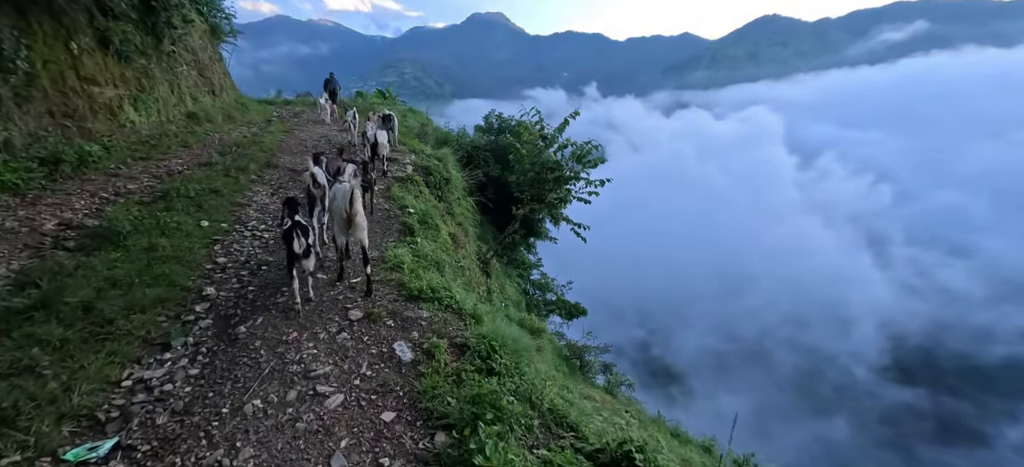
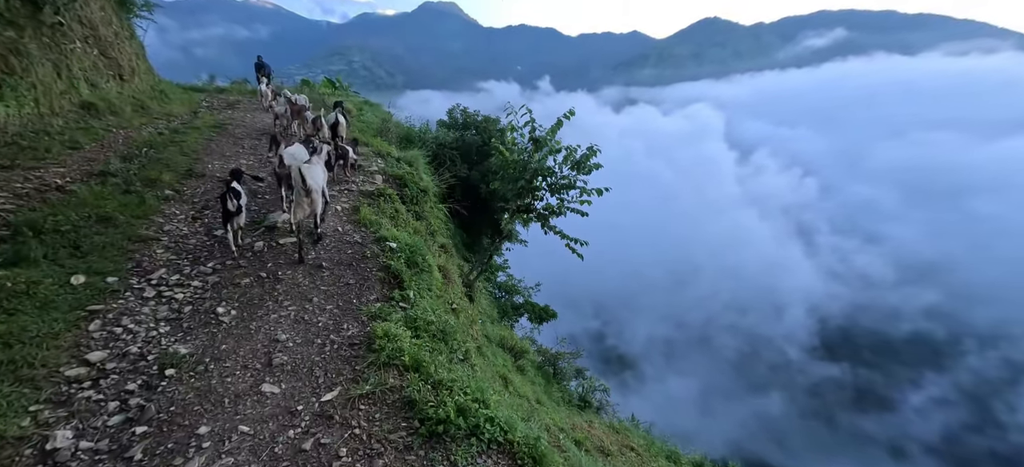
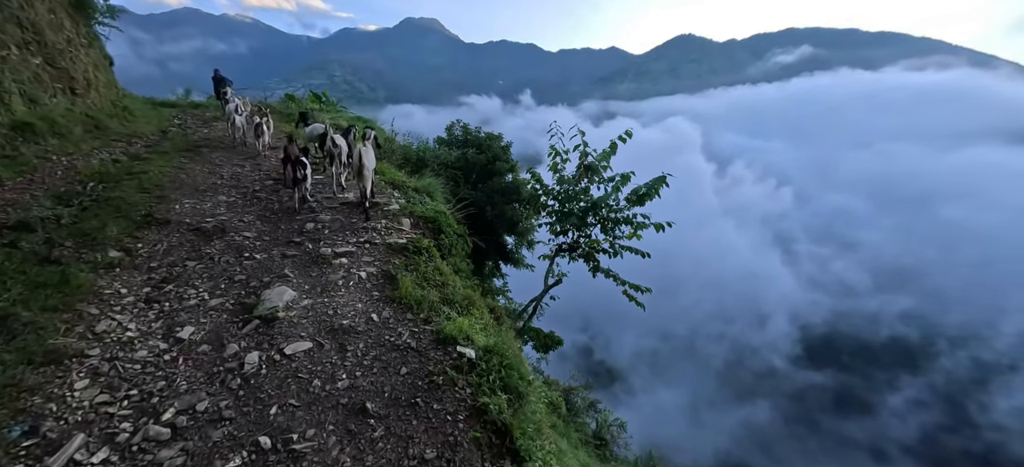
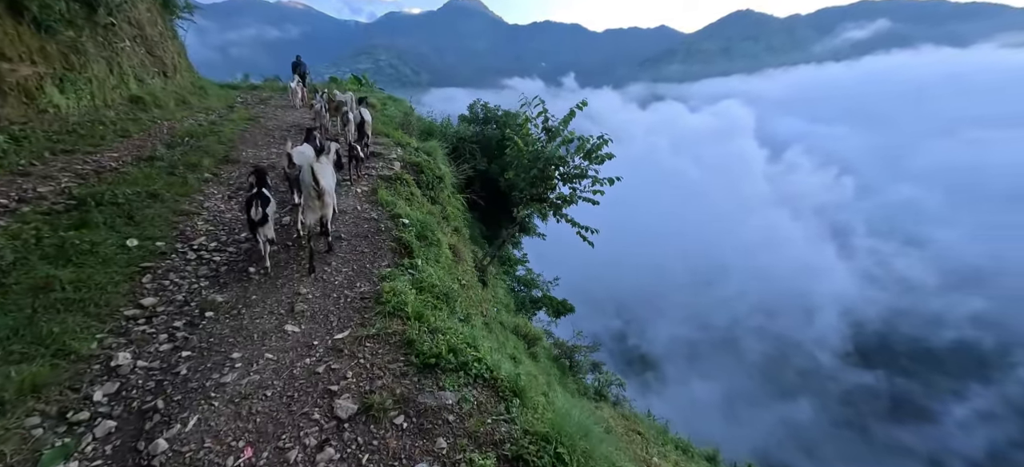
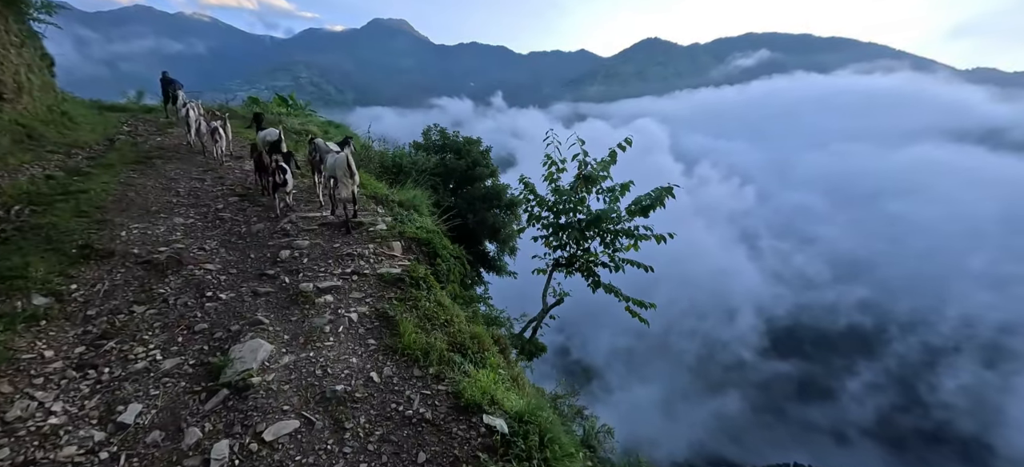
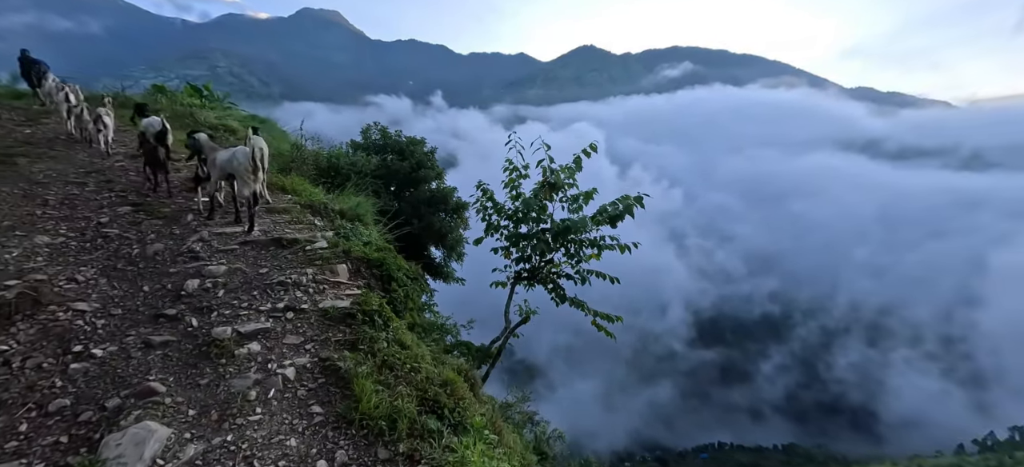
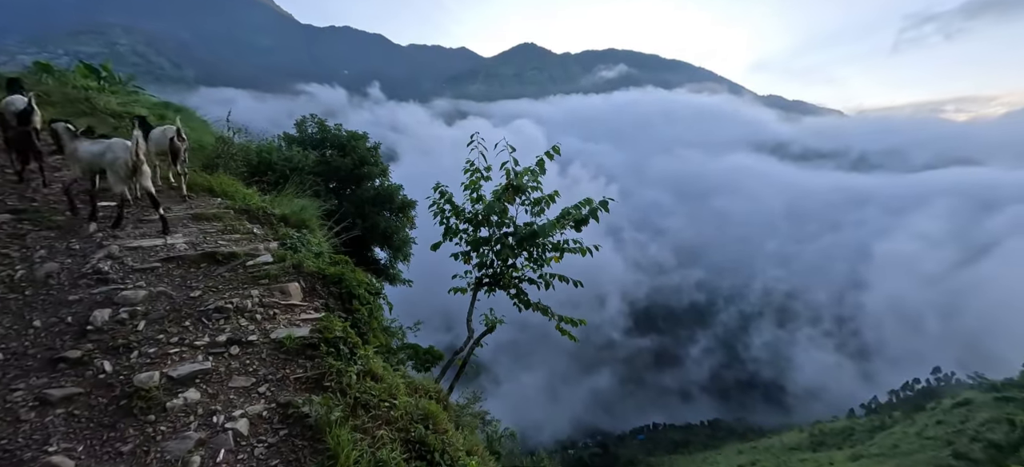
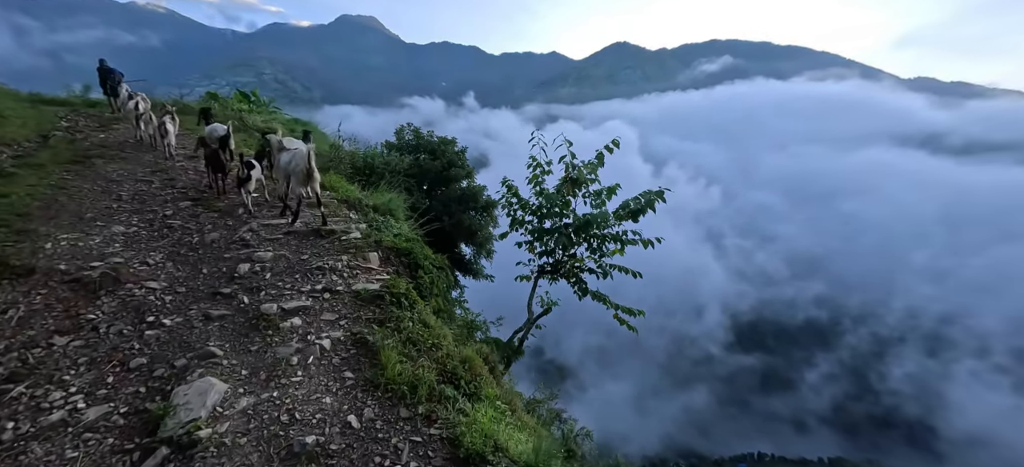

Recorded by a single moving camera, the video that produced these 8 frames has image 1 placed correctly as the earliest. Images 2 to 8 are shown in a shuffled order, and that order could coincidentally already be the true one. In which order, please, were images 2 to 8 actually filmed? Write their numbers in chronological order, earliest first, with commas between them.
4, 2, 3, 5, 8, 6, 7
